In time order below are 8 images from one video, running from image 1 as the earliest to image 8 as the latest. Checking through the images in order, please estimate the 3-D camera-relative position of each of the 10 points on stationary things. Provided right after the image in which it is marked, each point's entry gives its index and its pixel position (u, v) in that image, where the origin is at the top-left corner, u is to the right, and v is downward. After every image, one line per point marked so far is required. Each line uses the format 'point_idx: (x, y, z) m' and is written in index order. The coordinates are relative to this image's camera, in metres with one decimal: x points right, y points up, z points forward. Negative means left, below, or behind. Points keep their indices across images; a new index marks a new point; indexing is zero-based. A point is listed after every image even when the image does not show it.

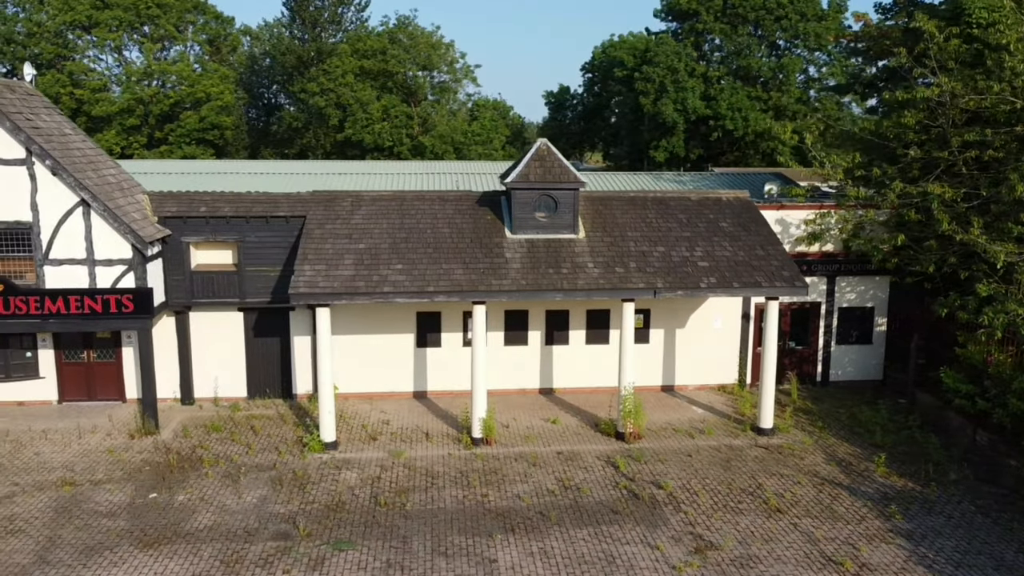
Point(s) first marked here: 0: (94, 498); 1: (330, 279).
0: (-5.6, -2.8, +12.9) m
1: (-2.7, +0.2, +14.5) m
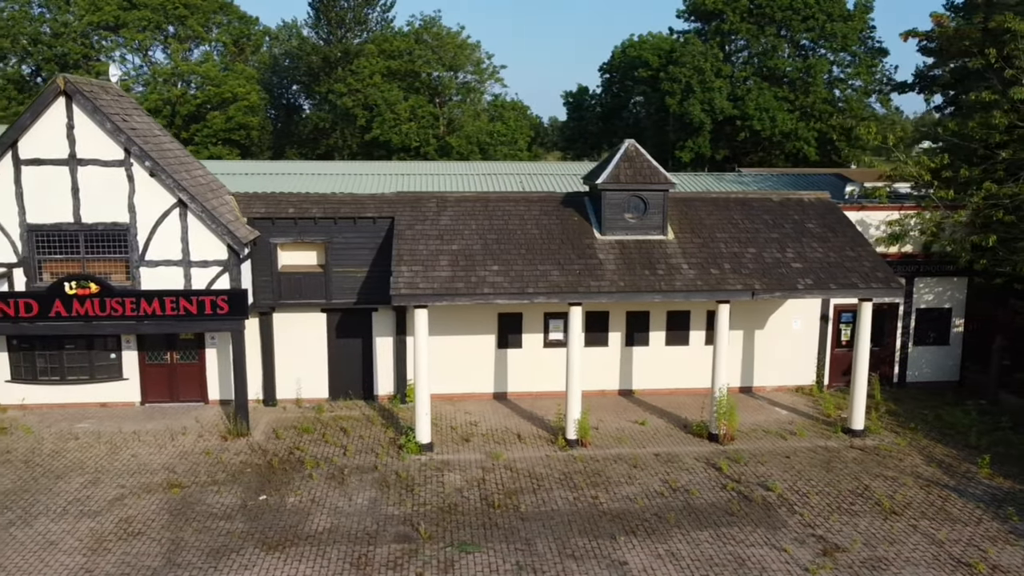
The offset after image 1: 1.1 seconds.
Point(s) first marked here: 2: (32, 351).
0: (-4.1, -2.9, +12.9) m
1: (-1.2, +0.1, +14.5) m
2: (-8.3, -1.1, +16.7) m
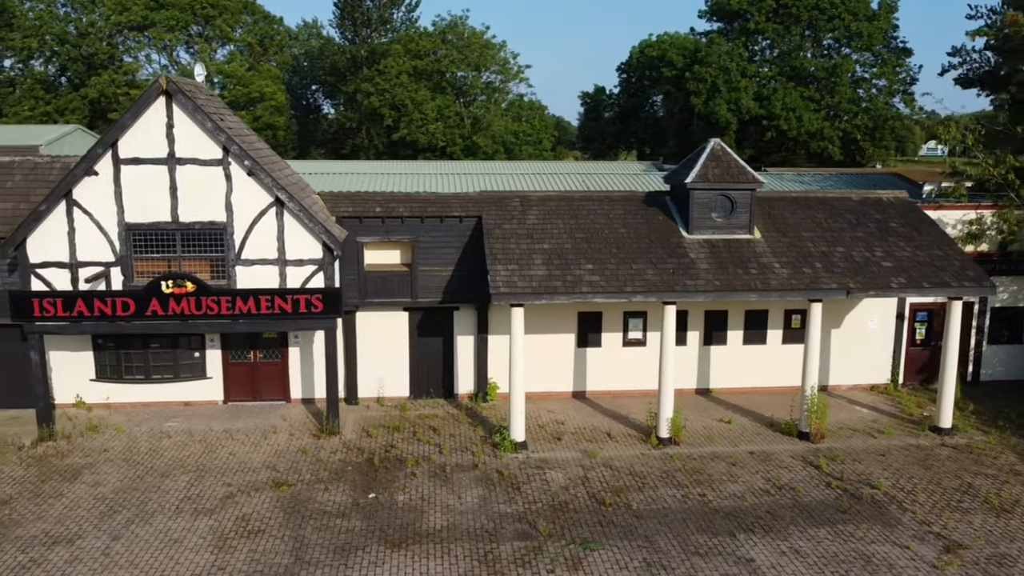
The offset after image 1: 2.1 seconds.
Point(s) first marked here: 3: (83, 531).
0: (-2.6, -2.8, +12.9) m
1: (+0.2, +0.1, +14.5) m
2: (-6.9, -1.1, +16.7) m
3: (-5.3, -3.0, +11.8) m
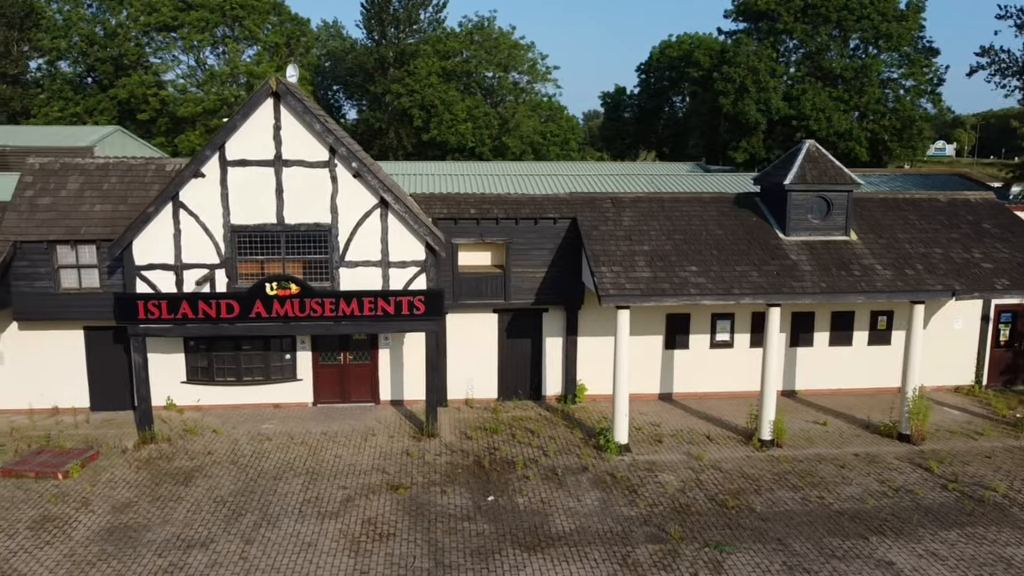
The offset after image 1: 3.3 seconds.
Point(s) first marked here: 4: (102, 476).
0: (-1.0, -2.9, +12.9) m
1: (+1.9, +0.1, +14.5) m
2: (-5.2, -1.1, +16.7) m
3: (-3.7, -3.0, +11.8) m
4: (-5.8, -2.7, +13.7) m
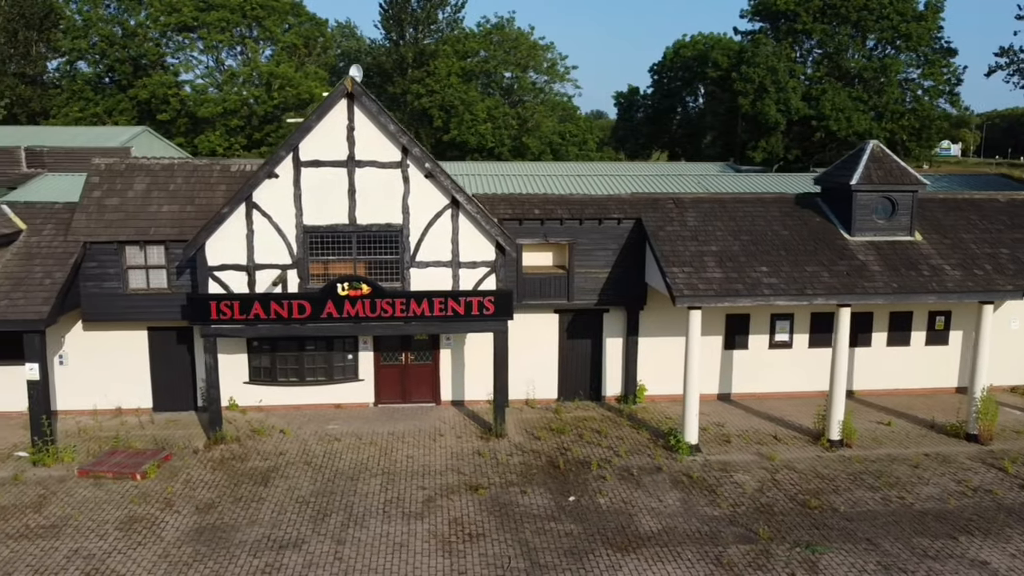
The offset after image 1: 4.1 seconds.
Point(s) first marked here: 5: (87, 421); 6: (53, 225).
0: (+0.1, -2.9, +12.9) m
1: (+2.9, +0.1, +14.5) m
2: (-4.1, -1.1, +16.7) m
3: (-2.6, -3.0, +11.8) m
4: (-4.7, -2.7, +13.7) m
5: (-7.2, -2.2, +16.2) m
6: (-7.4, +1.0, +15.5) m
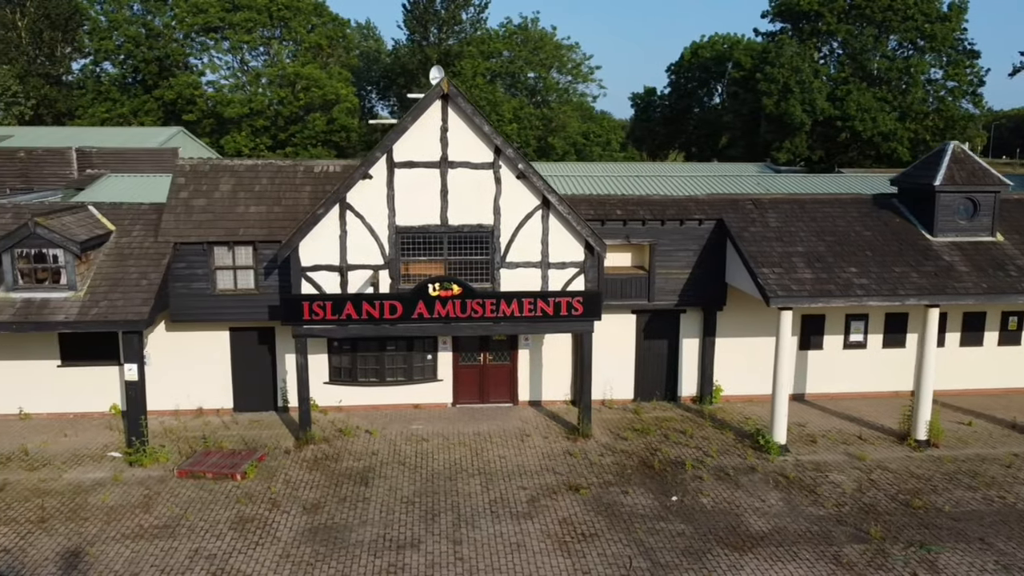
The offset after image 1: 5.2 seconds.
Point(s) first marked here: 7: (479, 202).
0: (+1.5, -2.9, +13.0) m
1: (+4.3, +0.1, +14.6) m
2: (-2.8, -1.1, +16.7) m
3: (-1.2, -3.0, +11.8) m
4: (-3.3, -2.7, +13.7) m
5: (-5.8, -2.3, +16.2) m
6: (-6.0, +1.0, +15.5) m
7: (-0.5, +1.3, +14.6) m
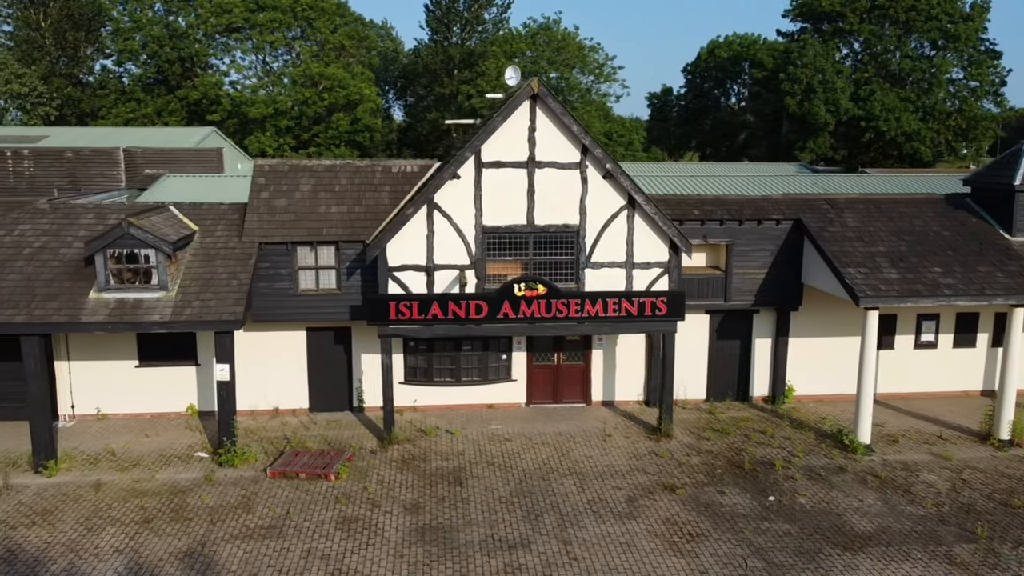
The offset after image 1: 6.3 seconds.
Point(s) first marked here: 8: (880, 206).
0: (+2.8, -2.9, +12.9) m
1: (+5.7, +0.1, +14.6) m
2: (-1.4, -1.1, +16.7) m
3: (+0.2, -3.0, +11.8) m
4: (-2.0, -2.7, +13.7) m
5: (-4.4, -2.3, +16.2) m
6: (-4.7, +1.0, +15.5) m
7: (+0.8, +1.3, +14.6) m
8: (+6.5, +1.4, +16.8) m
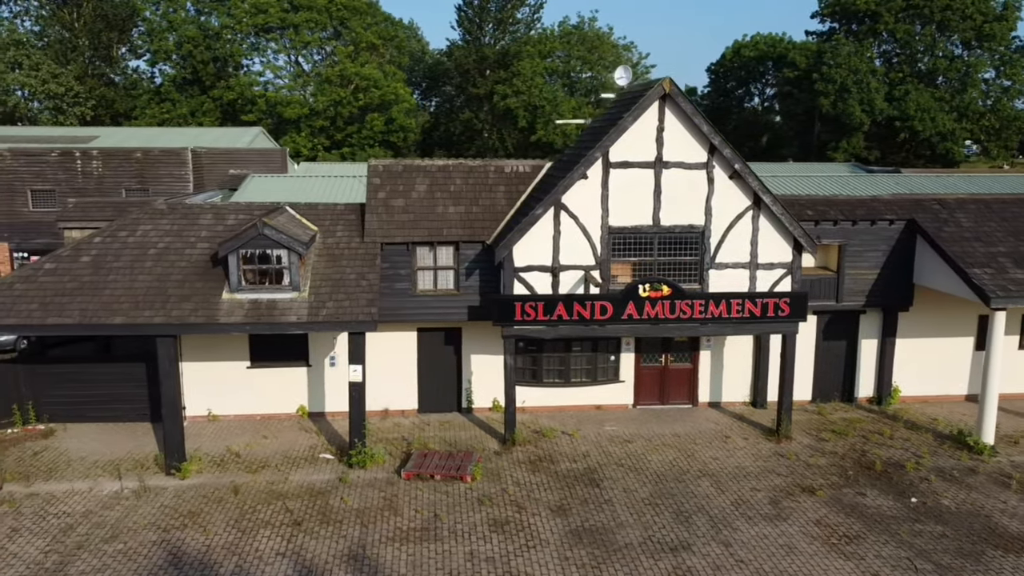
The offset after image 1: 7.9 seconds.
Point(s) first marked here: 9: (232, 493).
0: (+4.7, -2.9, +12.9) m
1: (+7.6, +0.1, +14.5) m
2: (+0.5, -1.1, +16.6) m
3: (+2.1, -3.0, +11.7) m
4: (-0.1, -2.7, +13.6) m
5: (-2.5, -2.3, +16.1) m
6: (-2.7, +1.0, +15.4) m
7: (+2.7, +1.3, +14.6) m
8: (+8.4, +1.4, +16.8) m
9: (-3.8, -2.8, +13.0) m
